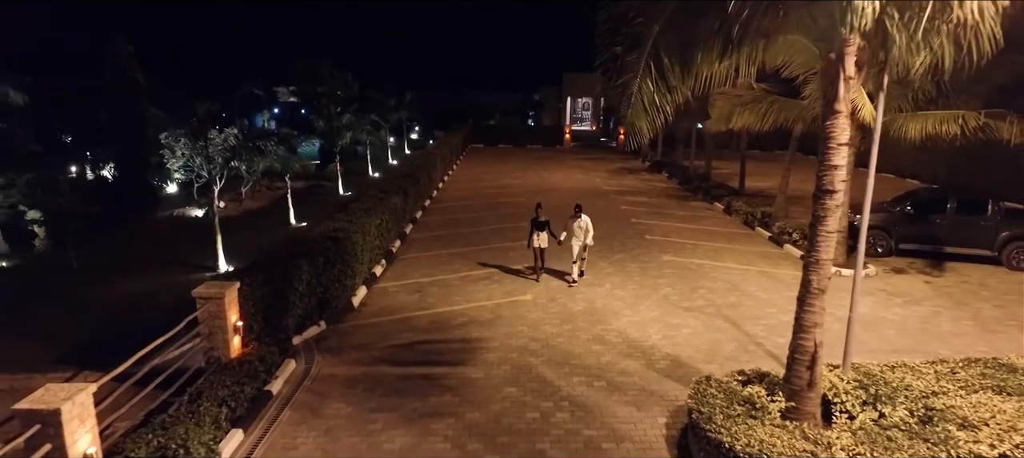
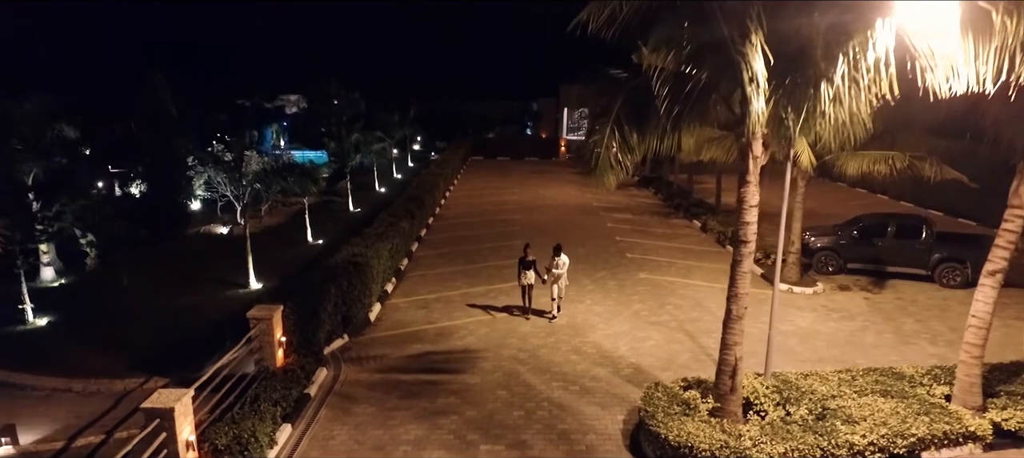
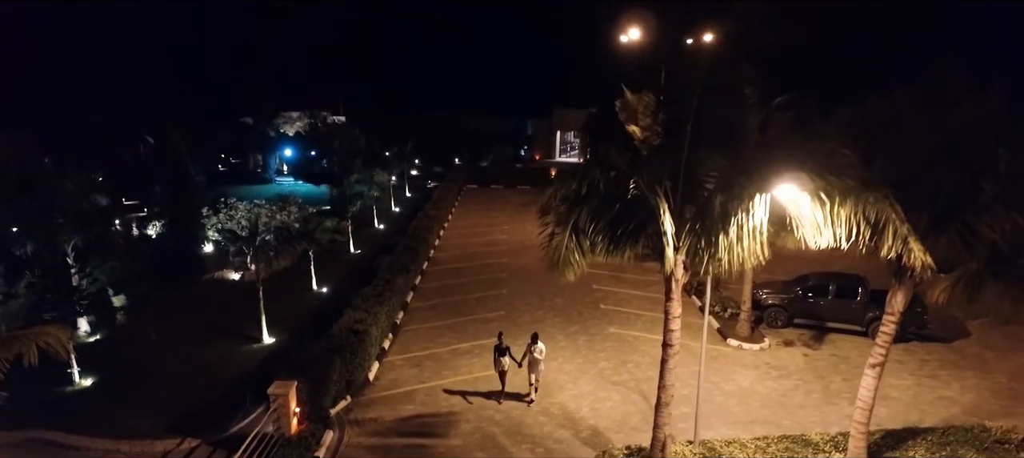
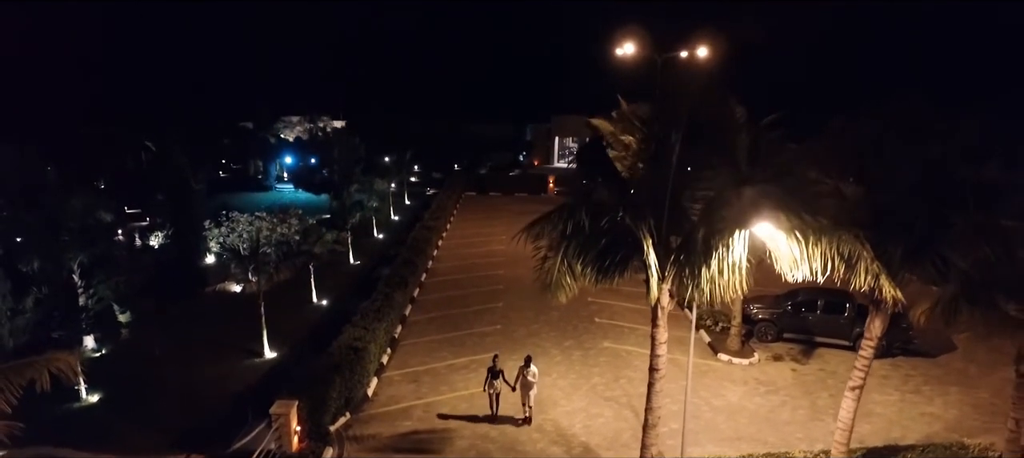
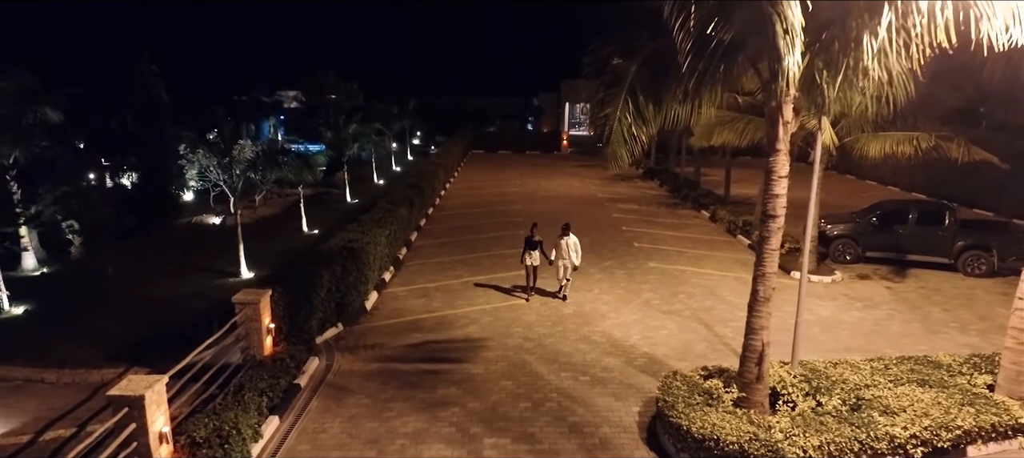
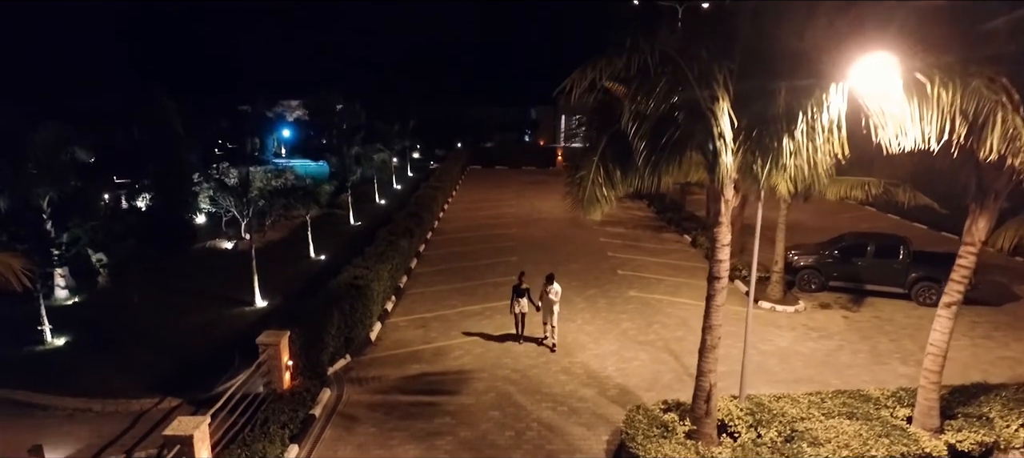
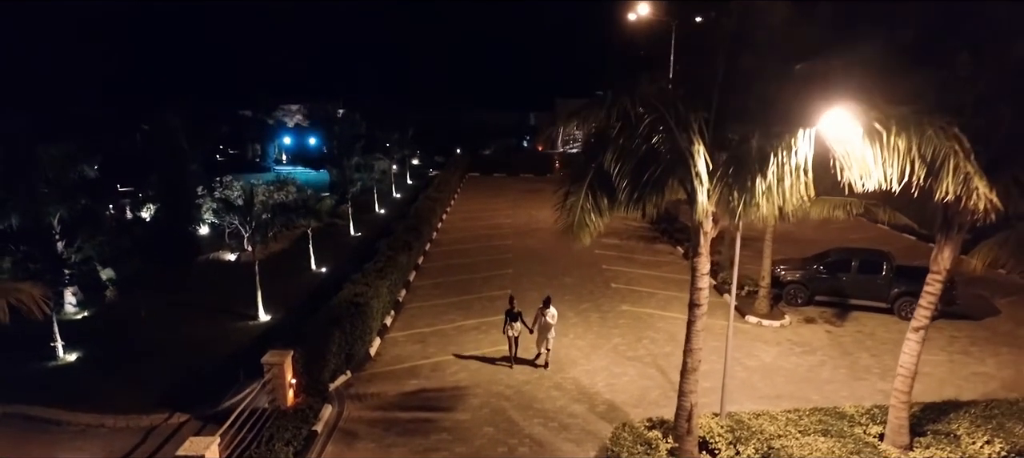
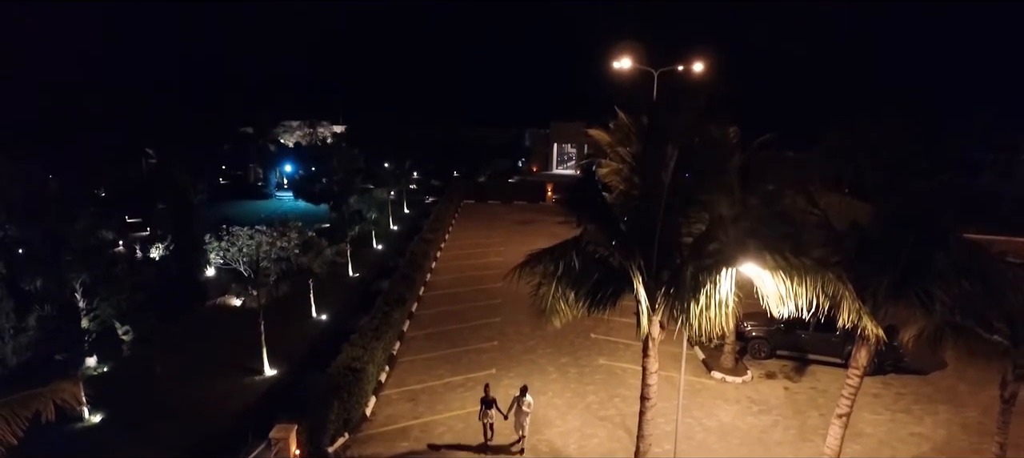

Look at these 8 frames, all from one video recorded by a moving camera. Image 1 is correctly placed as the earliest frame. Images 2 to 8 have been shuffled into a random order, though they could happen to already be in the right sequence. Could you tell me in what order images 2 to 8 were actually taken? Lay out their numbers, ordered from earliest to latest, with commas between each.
5, 2, 6, 7, 3, 4, 8
